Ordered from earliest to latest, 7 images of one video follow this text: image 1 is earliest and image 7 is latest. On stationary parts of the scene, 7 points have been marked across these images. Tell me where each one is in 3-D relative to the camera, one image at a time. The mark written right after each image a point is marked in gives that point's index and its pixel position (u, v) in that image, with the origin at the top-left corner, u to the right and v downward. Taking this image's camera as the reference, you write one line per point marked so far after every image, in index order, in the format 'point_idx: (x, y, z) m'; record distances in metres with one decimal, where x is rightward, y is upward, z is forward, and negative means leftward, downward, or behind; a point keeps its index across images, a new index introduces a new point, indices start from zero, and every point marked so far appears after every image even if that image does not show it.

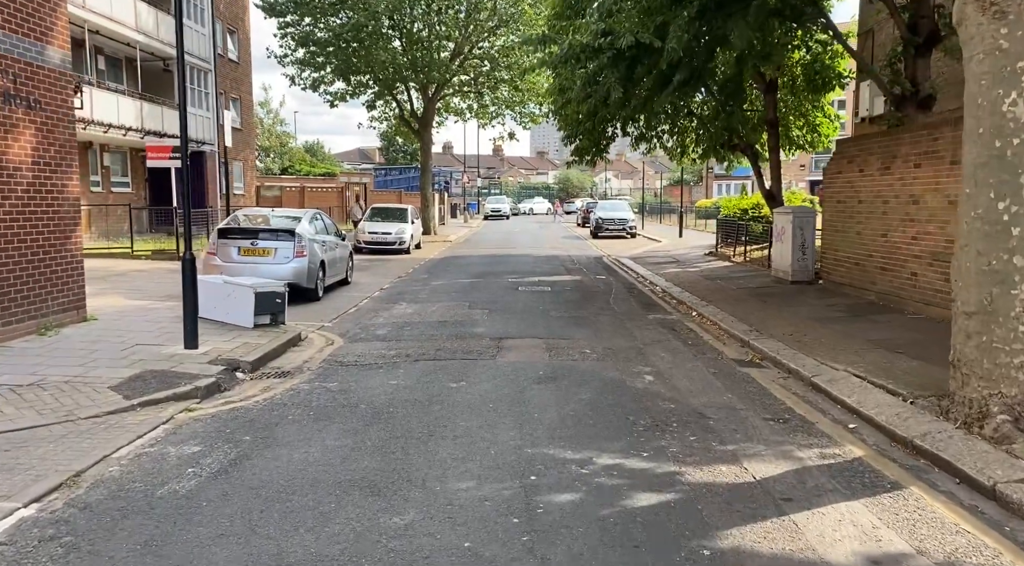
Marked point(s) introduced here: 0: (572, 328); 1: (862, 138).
0: (+0.8, -0.6, +11.4) m
1: (+5.4, +2.2, +13.2) m
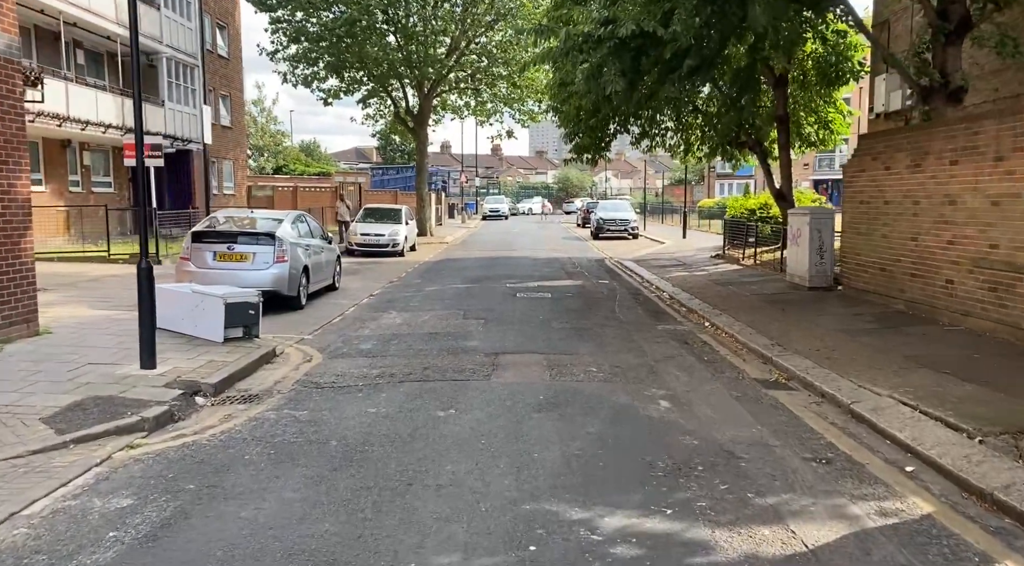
0: (+0.8, -0.7, +10.4) m
1: (+5.4, +2.1, +12.2) m
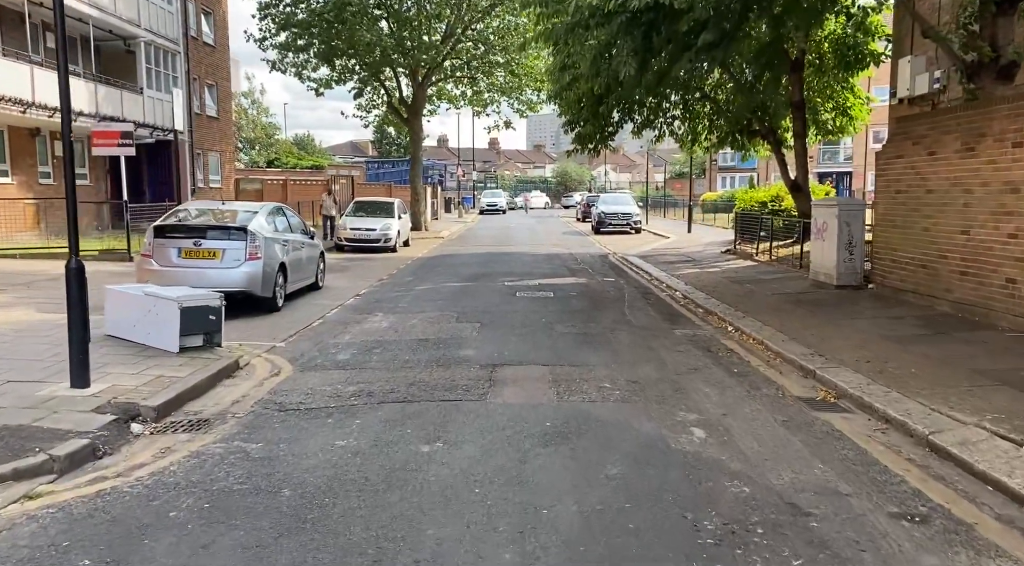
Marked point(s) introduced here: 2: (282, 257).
0: (+0.8, -0.7, +9.1) m
1: (+5.3, +2.1, +10.9) m
2: (-3.3, +0.4, +12.4) m
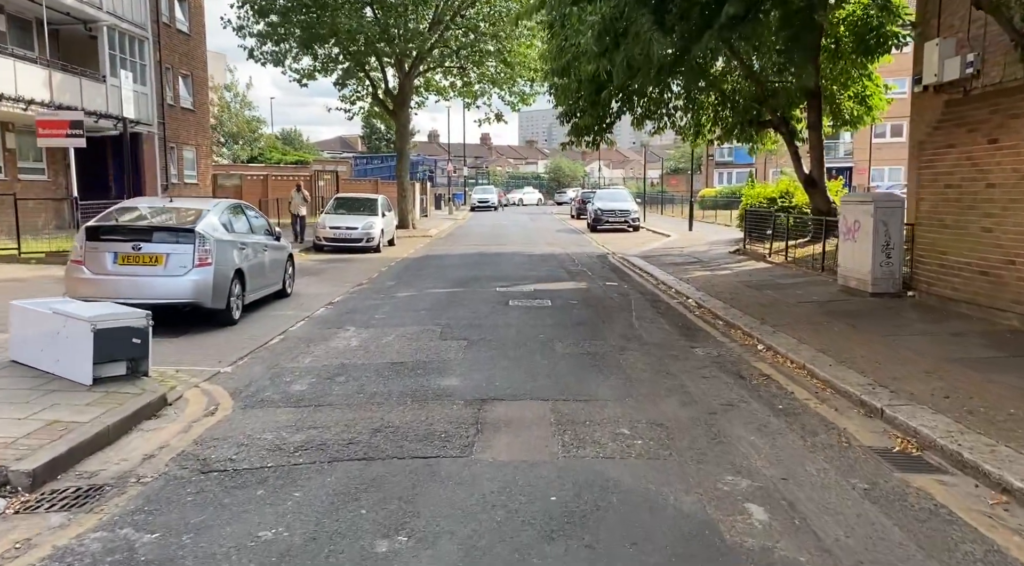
0: (+0.7, -0.8, +7.5) m
1: (+5.3, +2.0, +9.4) m
2: (-3.4, +0.3, +10.8) m
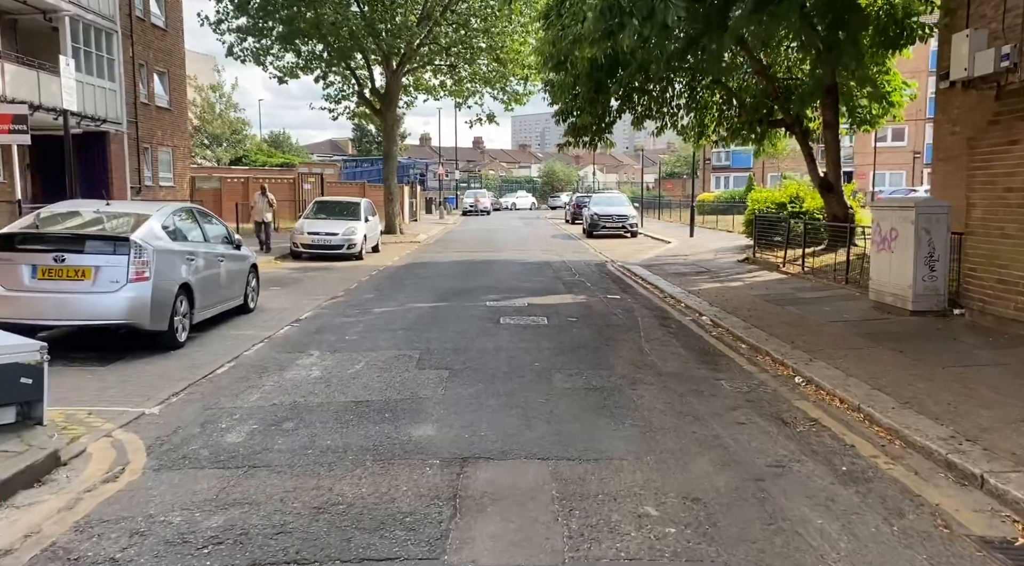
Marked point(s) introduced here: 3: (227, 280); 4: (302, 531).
0: (+0.6, -1.0, +6.1) m
1: (+5.2, +1.9, +8.0) m
2: (-3.5, +0.1, +9.3) m
3: (-3.5, 0.0, +10.7) m
4: (-1.0, -1.2, +4.2) m
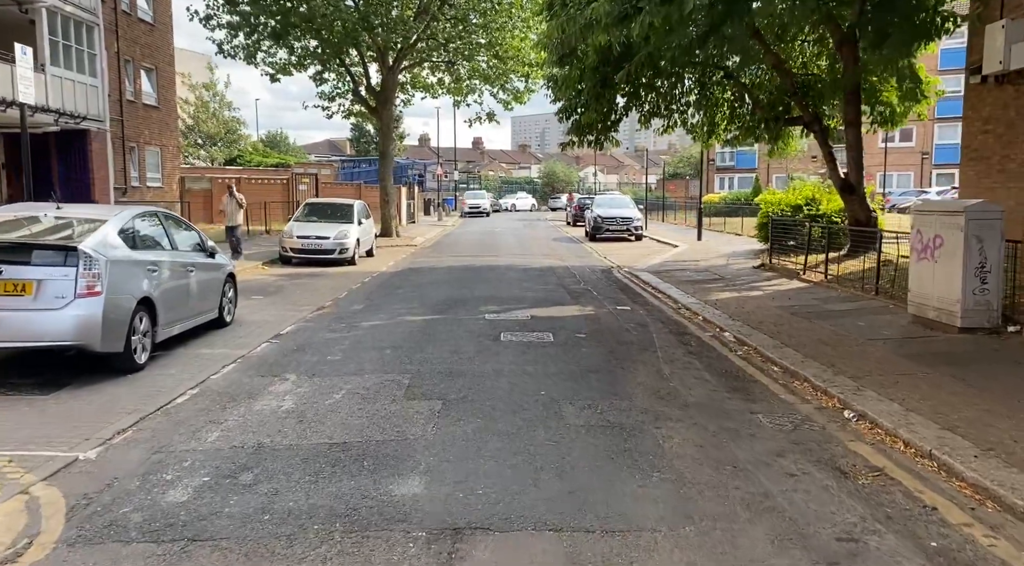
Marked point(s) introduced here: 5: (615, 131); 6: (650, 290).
0: (+0.6, -1.1, +5.0) m
1: (+5.2, +1.7, +6.9) m
2: (-3.5, 0.0, +8.3) m
3: (-3.5, -0.1, +9.6) m
4: (-1.0, -1.3, +3.1) m
5: (+2.2, +3.3, +18.7) m
6: (+2.4, -0.1, +15.0) m
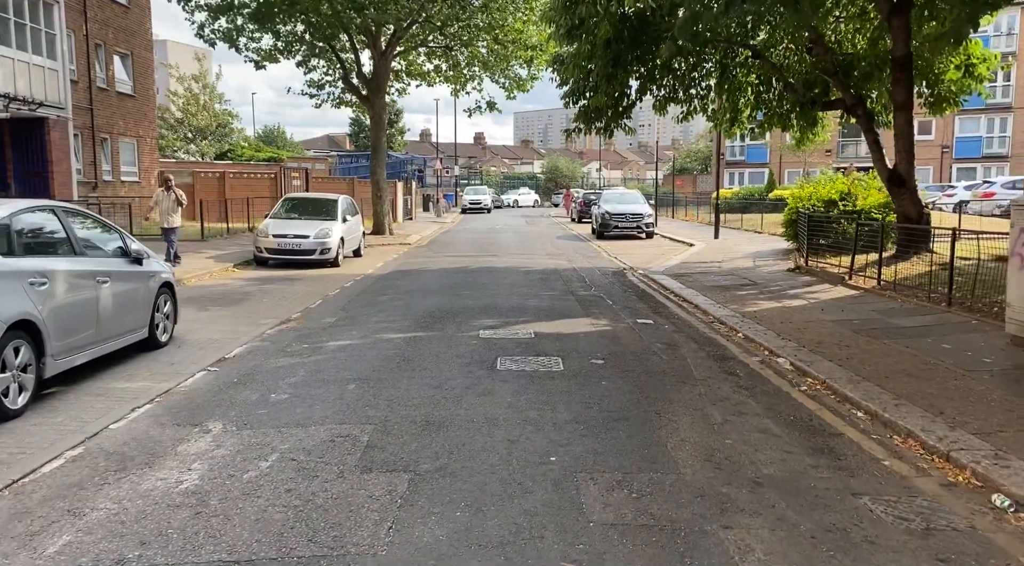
0: (+0.6, -1.3, +3.0) m
1: (+5.2, +1.6, +4.9) m
2: (-3.5, -0.2, +6.3) m
3: (-3.5, -0.2, +7.6) m
4: (-1.0, -1.5, +1.1) m
5: (+2.3, +3.2, +16.7) m
6: (+2.4, -0.2, +13.0) m
